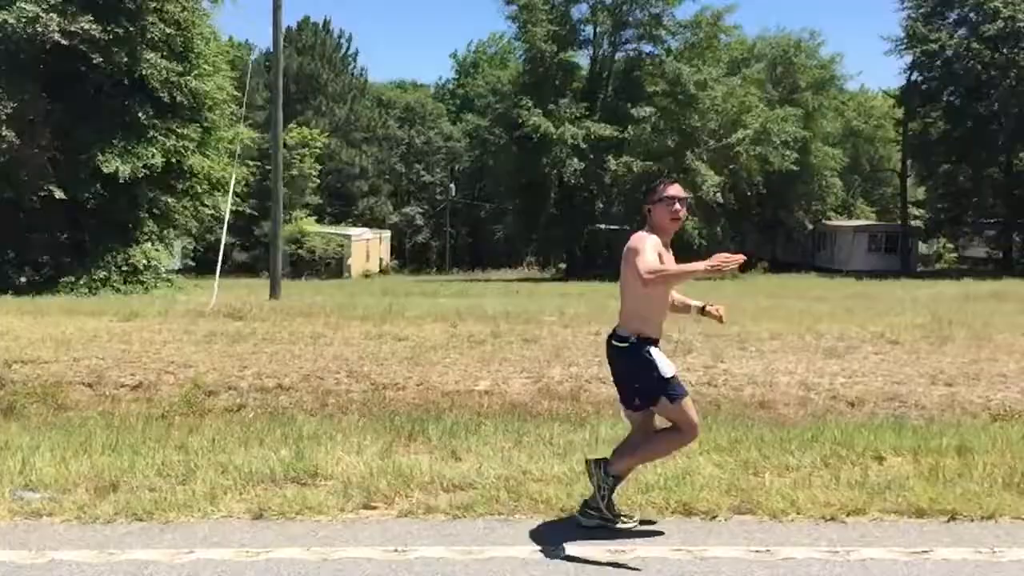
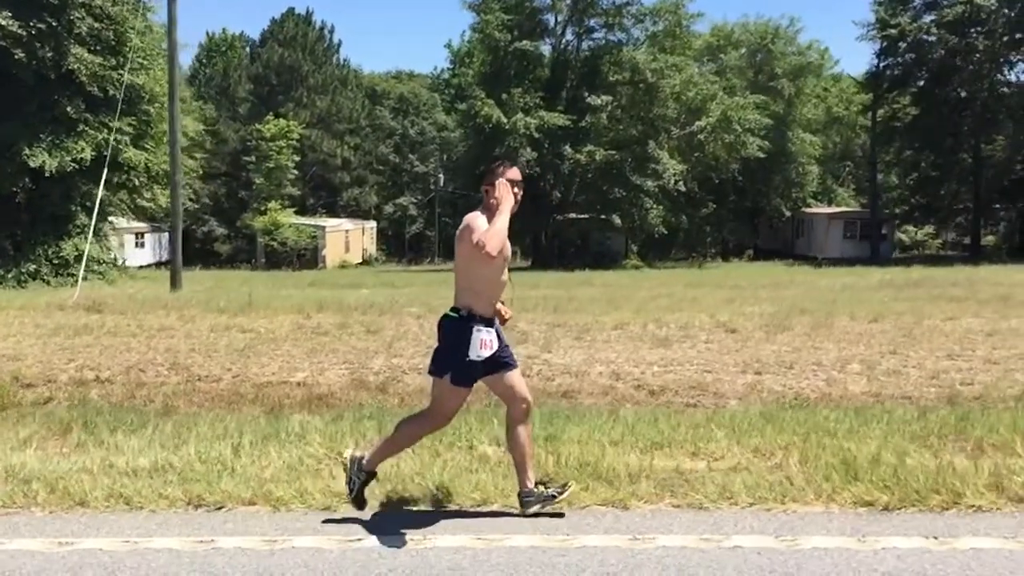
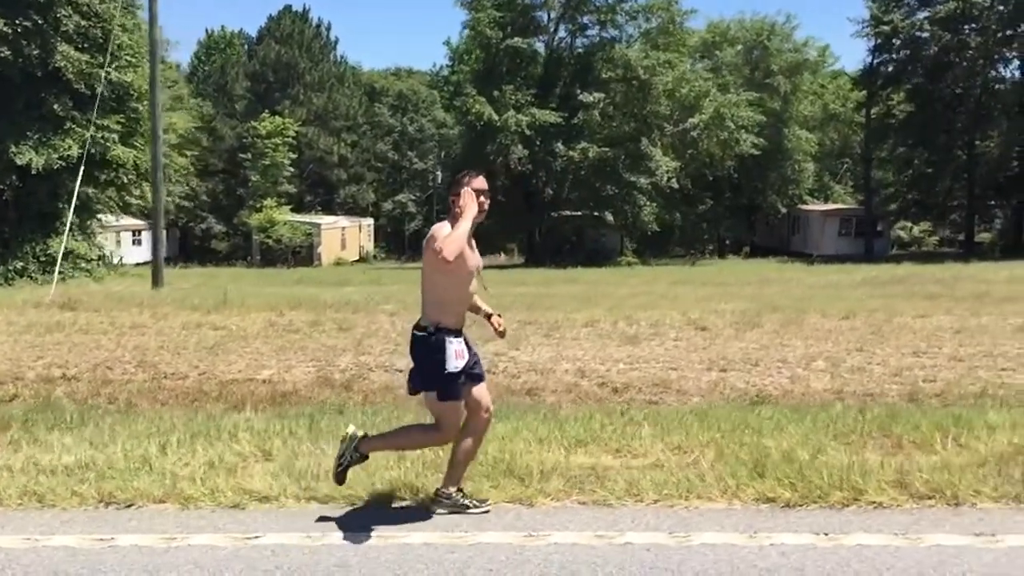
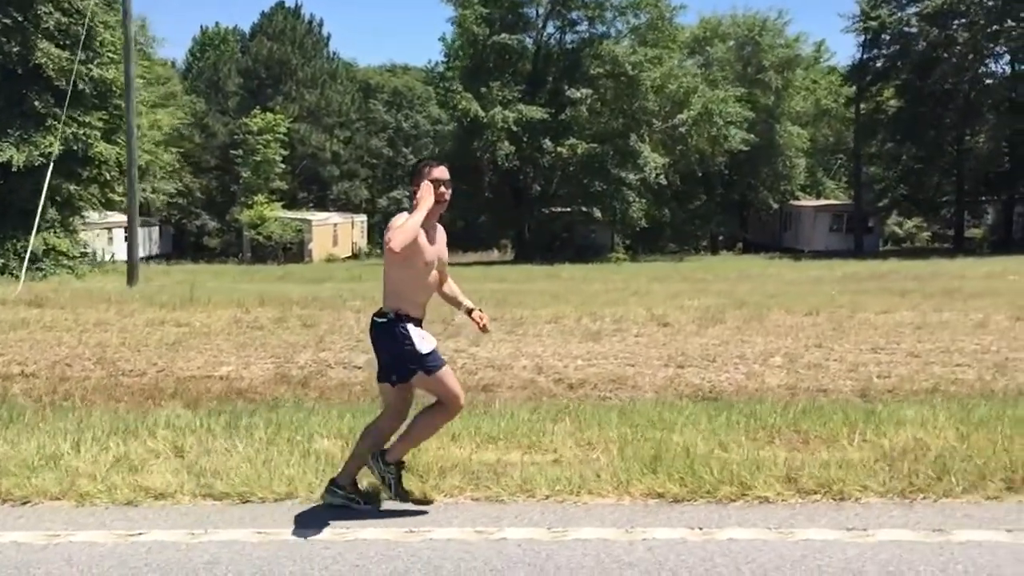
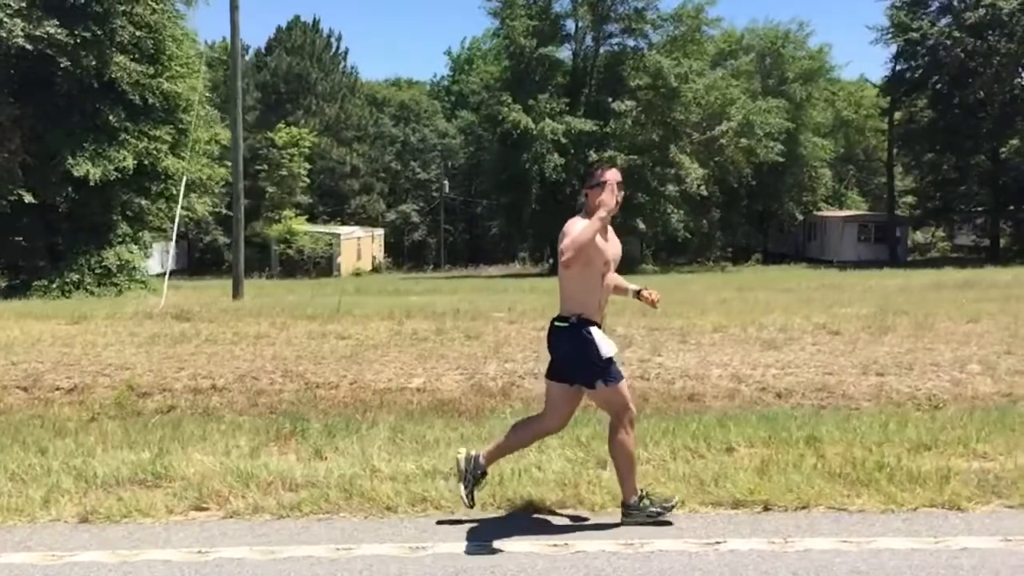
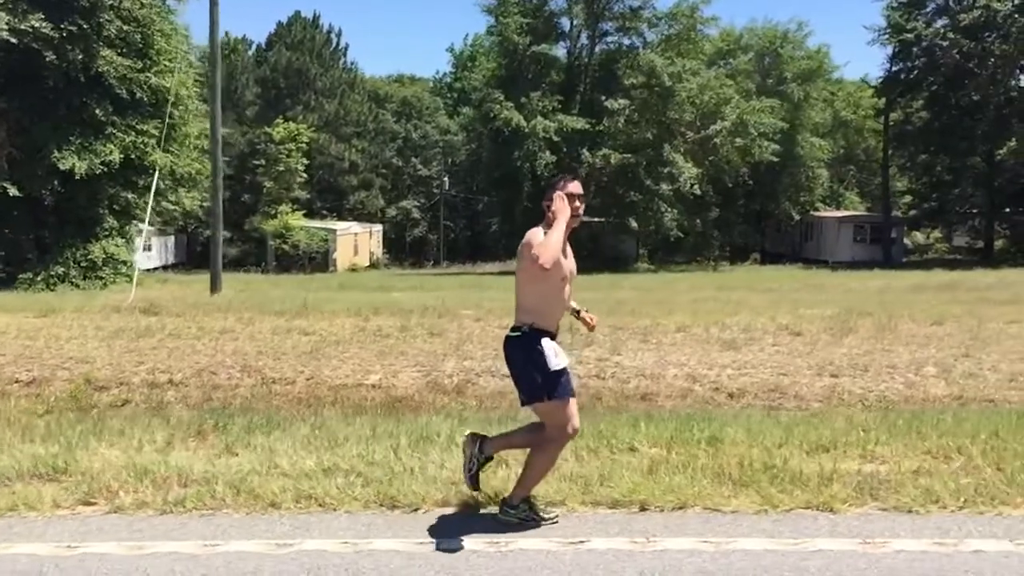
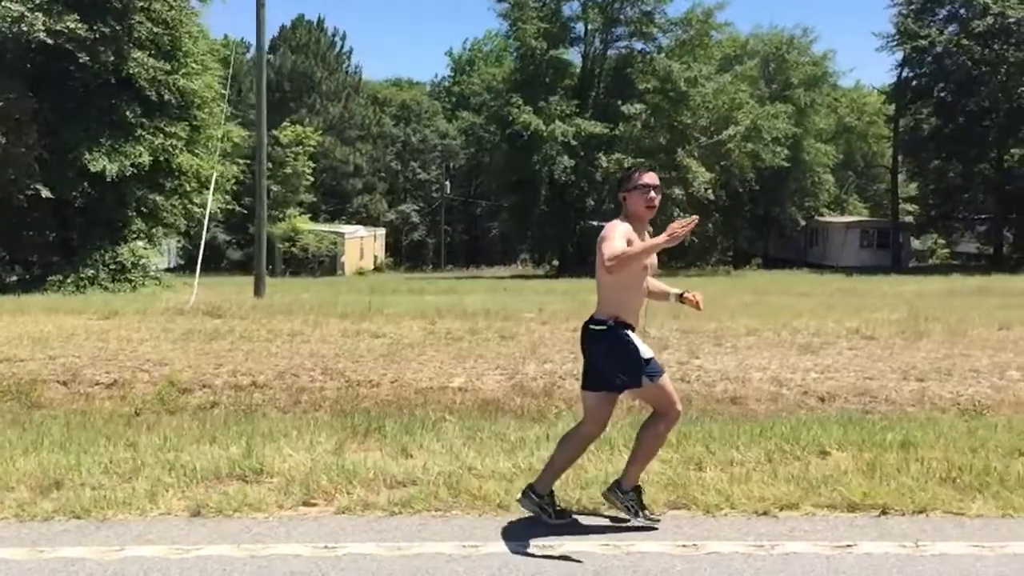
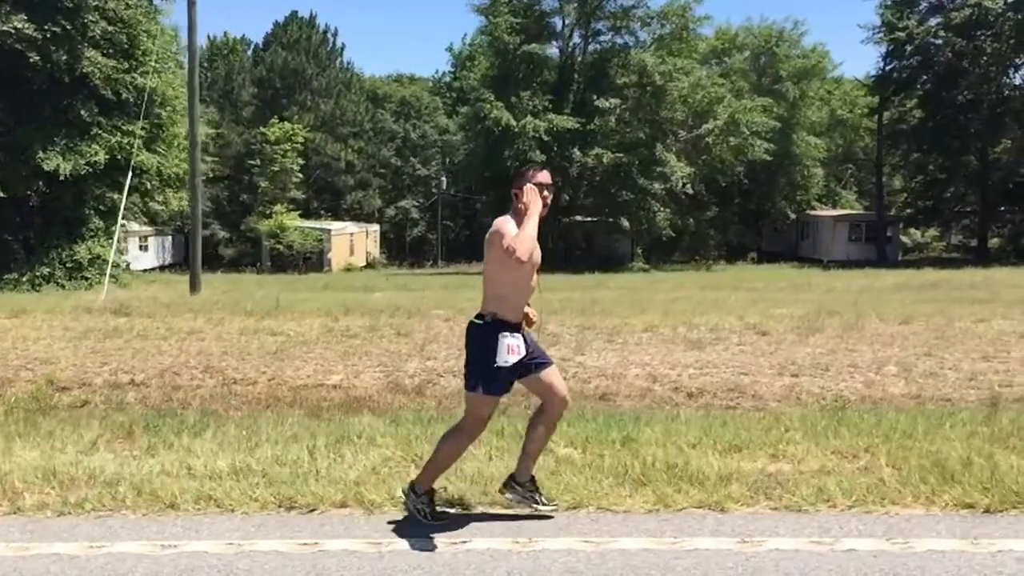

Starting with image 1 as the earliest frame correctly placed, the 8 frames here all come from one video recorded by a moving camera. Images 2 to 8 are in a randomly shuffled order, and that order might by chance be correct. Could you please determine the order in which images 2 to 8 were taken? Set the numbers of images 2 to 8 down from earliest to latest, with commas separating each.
7, 5, 6, 8, 2, 3, 4
